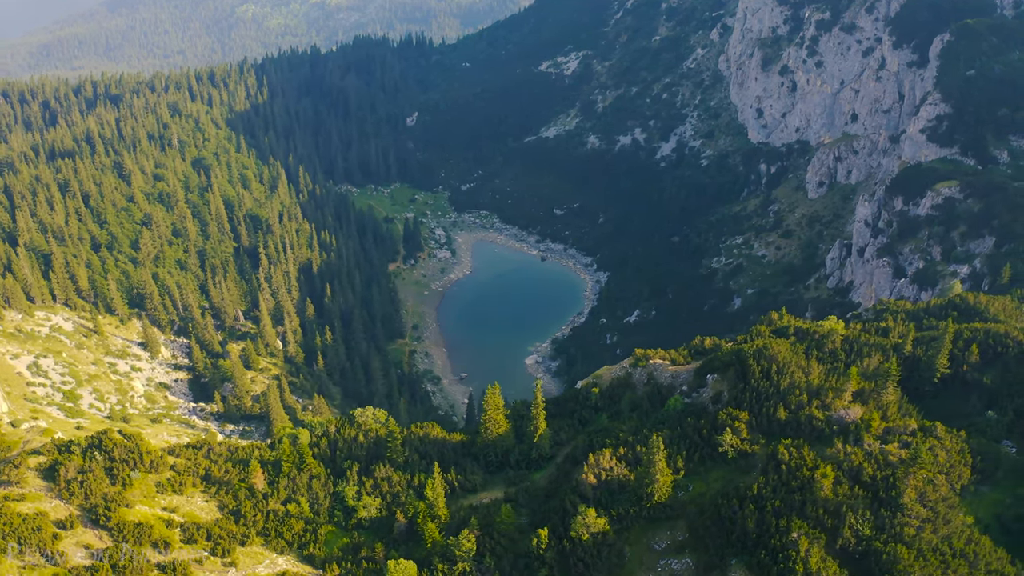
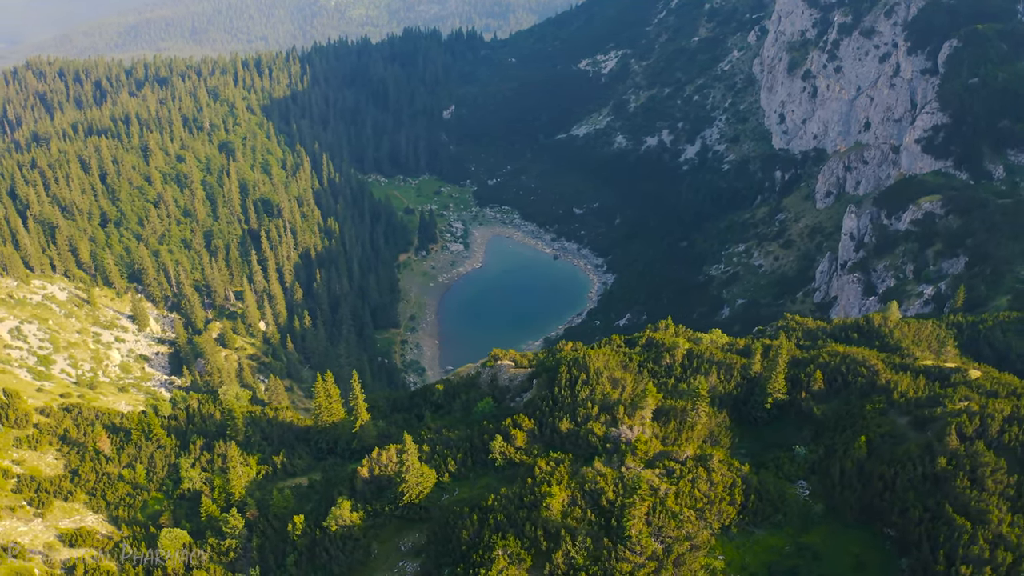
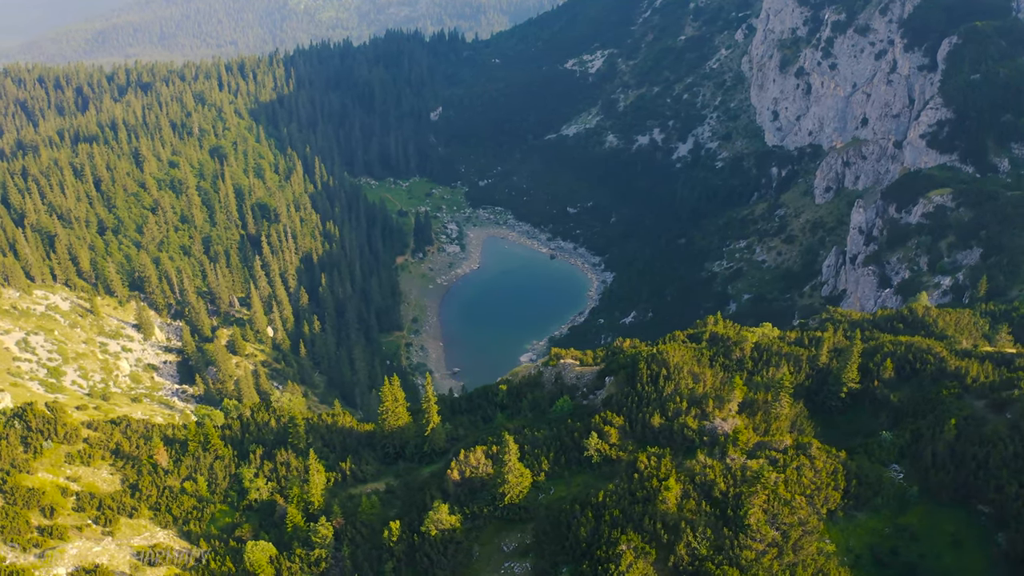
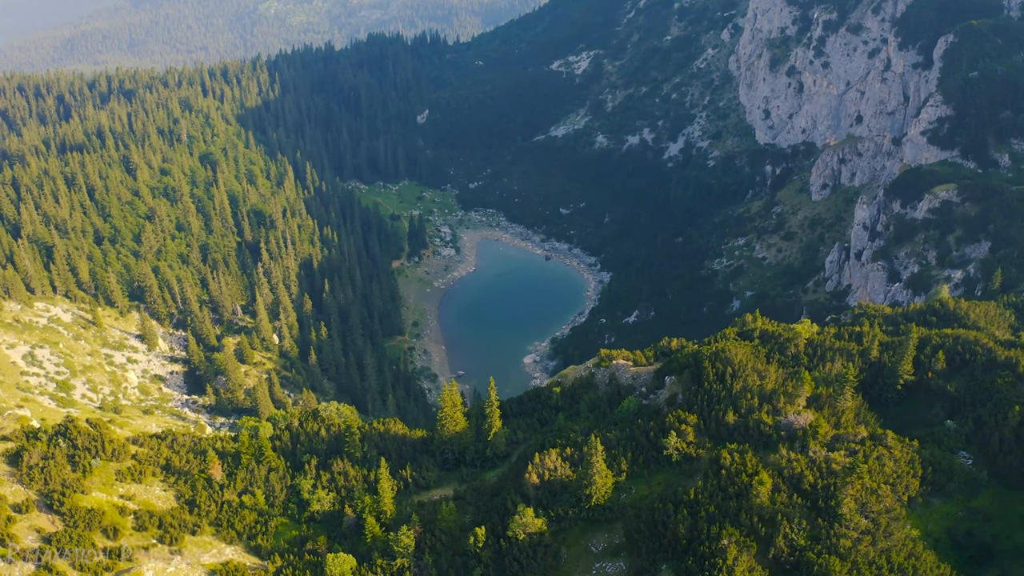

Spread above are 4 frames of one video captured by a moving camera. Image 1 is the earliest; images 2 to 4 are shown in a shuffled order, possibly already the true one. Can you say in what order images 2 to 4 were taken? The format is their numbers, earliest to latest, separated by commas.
4, 3, 2
